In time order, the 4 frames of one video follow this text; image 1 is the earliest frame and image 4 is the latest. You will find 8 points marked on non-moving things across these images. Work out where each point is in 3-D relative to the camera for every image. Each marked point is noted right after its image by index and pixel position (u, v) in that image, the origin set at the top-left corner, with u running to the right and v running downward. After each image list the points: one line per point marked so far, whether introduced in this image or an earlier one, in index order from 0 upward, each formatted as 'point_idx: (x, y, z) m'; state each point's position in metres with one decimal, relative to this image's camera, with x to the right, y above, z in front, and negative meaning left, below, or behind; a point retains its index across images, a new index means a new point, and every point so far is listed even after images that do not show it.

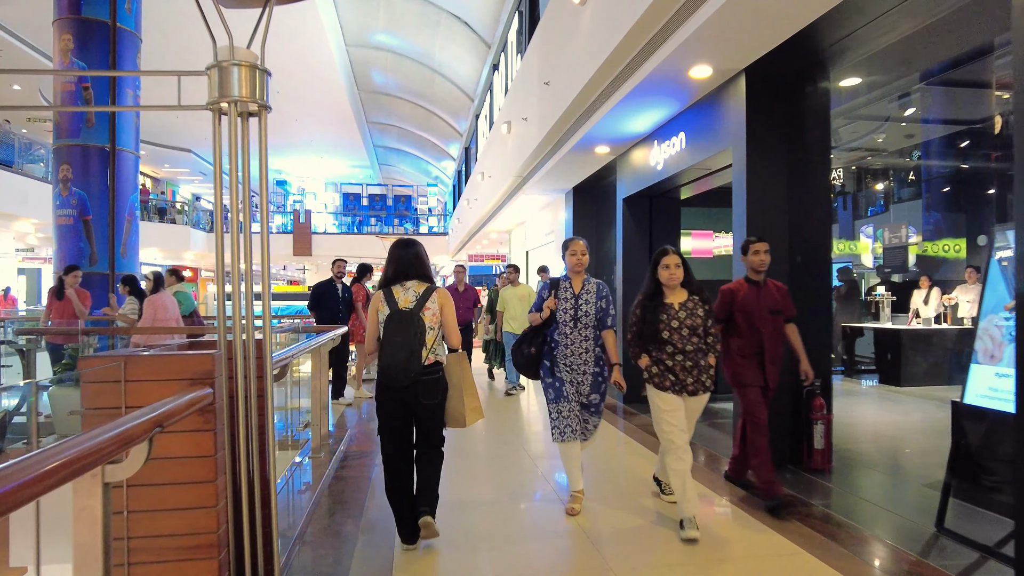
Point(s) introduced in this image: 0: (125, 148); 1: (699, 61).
0: (-4.1, +1.5, +6.2) m
1: (+1.0, +1.2, +3.1) m
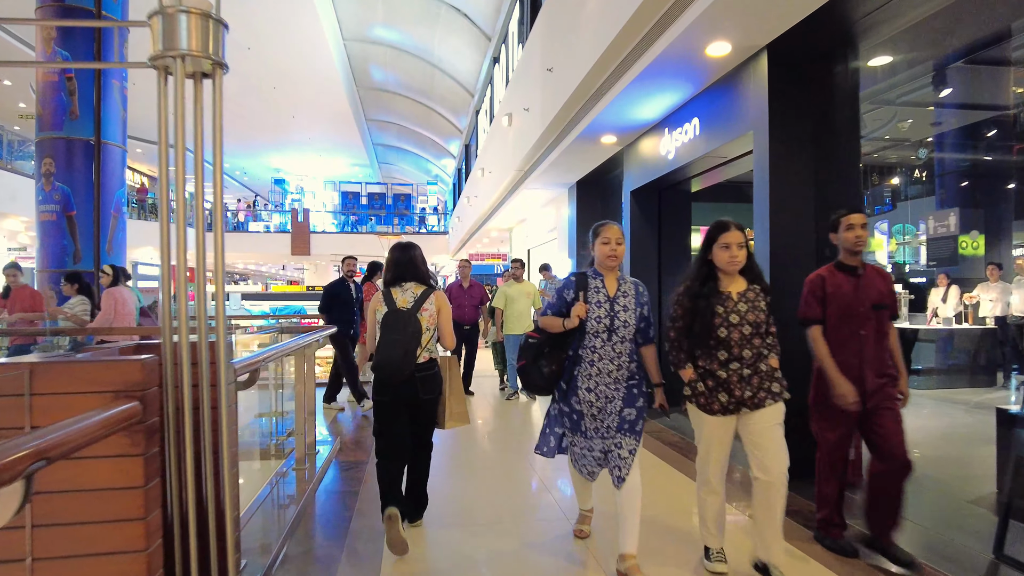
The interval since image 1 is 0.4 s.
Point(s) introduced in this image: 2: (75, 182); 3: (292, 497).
0: (-4.1, +1.5, +6.0) m
1: (+1.0, +1.2, +2.9) m
2: (-4.3, +1.0, +5.7) m
3: (-1.1, -1.0, +2.9) m
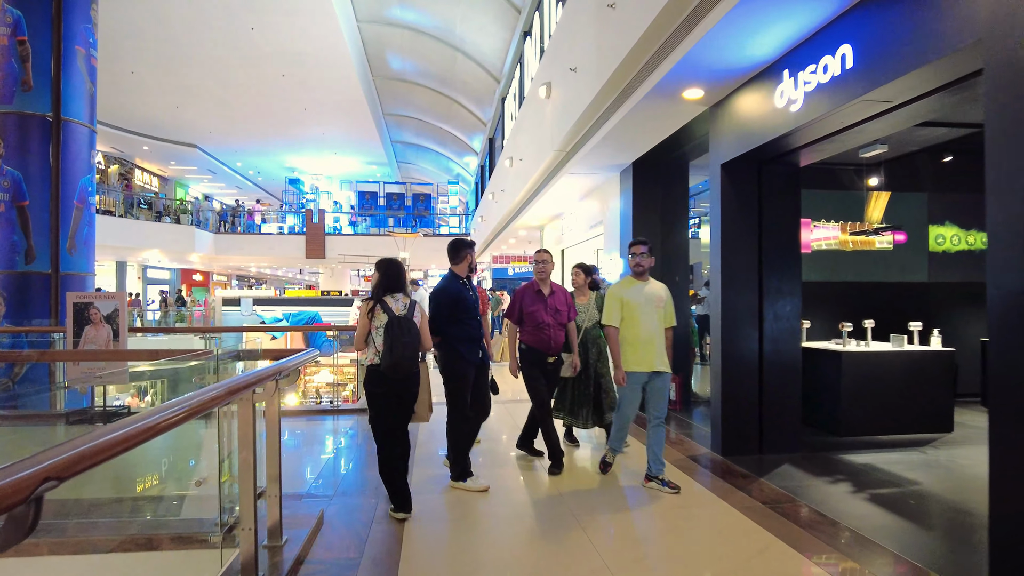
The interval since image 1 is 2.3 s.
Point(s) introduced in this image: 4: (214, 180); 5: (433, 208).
0: (-3.8, +1.5, +5.0) m
1: (+1.2, +1.2, +1.7) m
2: (-4.0, +1.0, +4.8) m
3: (-0.8, -1.1, +1.8) m
4: (-9.7, +3.5, +18.7) m
5: (-2.7, +2.7, +19.8) m
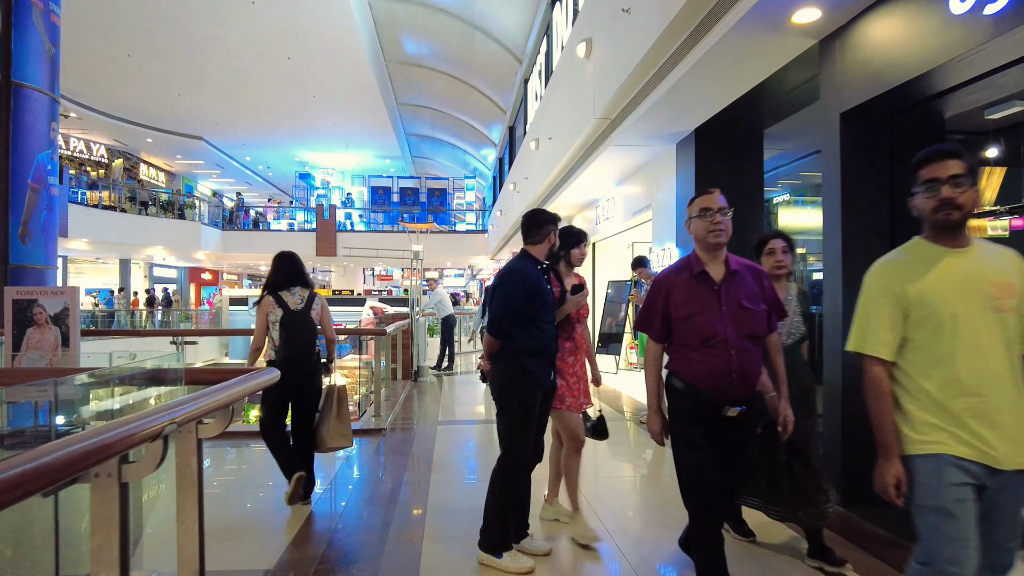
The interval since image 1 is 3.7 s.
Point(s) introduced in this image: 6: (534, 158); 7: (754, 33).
0: (-3.5, +1.5, +4.2) m
1: (+1.4, +1.2, +0.8) m
2: (-3.8, +1.0, +4.0) m
3: (-0.7, -1.0, +0.9) m
4: (-9.1, +3.5, +18.1) m
5: (-2.1, +2.7, +19.0) m
6: (+0.3, +1.7, +7.6) m
7: (+1.1, +1.2, +2.7) m
